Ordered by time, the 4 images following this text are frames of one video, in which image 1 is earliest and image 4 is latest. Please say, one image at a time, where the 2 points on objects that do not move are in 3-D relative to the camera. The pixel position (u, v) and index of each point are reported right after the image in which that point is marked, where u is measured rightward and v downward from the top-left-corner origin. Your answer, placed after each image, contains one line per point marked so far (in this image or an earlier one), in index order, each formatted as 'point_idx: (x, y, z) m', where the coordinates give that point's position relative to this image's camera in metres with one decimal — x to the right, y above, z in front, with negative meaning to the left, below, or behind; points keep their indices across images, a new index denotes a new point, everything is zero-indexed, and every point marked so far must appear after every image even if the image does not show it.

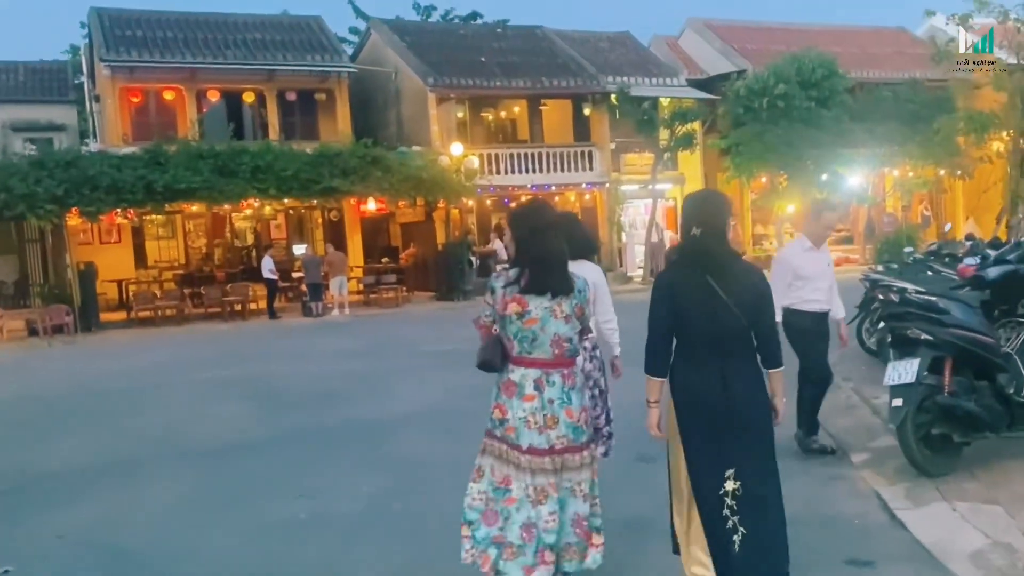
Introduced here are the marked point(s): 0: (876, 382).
0: (+2.8, -0.8, +8.2) m
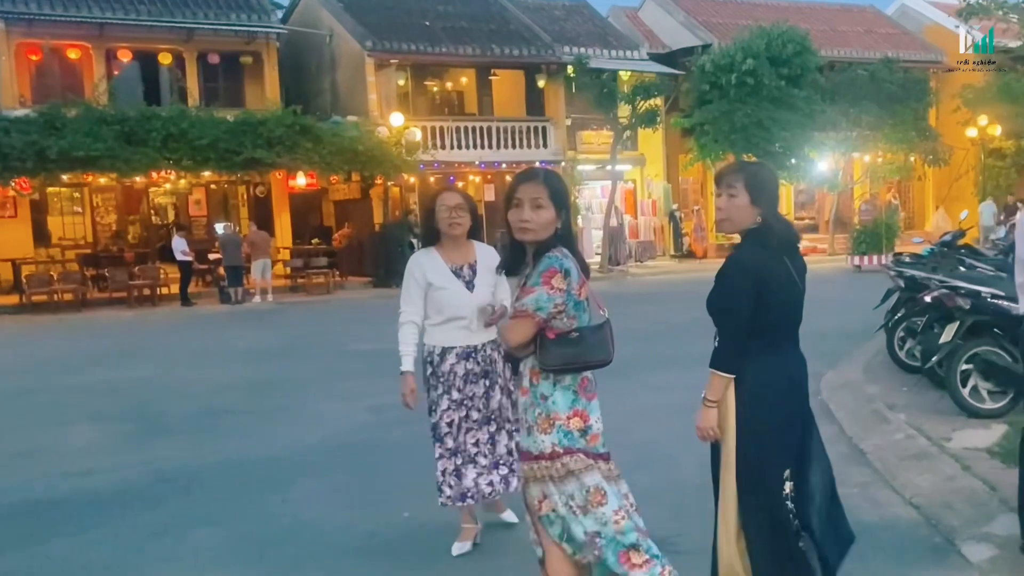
0: (+2.5, -0.8, +6.3) m
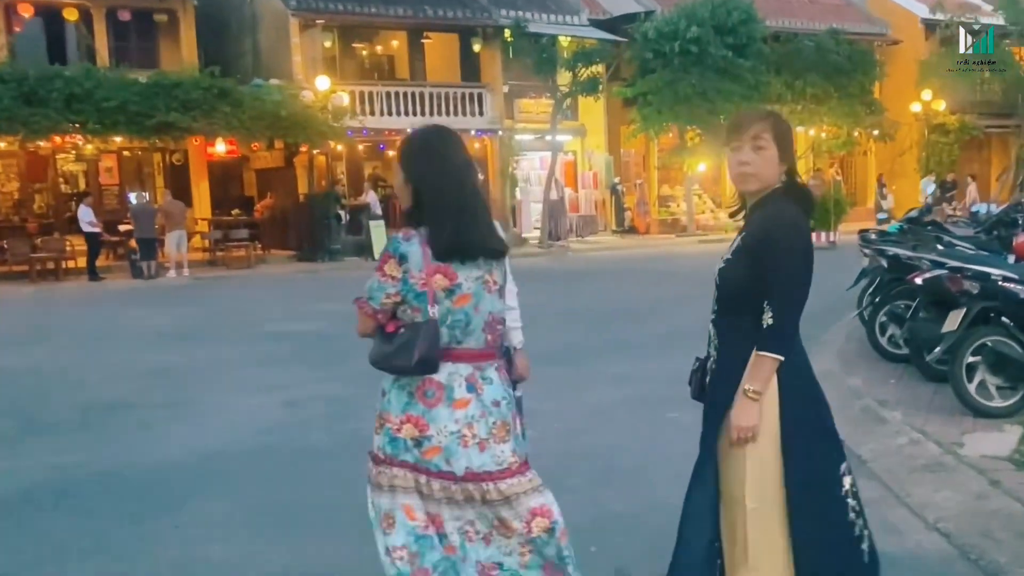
0: (+2.2, -0.7, +5.5) m
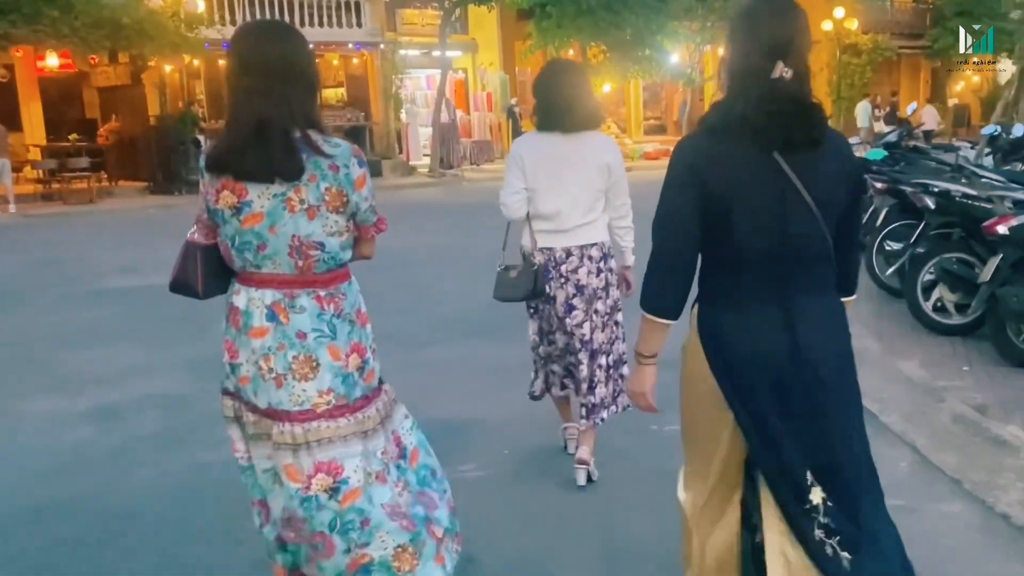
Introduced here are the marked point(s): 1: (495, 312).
0: (+2.0, -0.5, +3.7) m
1: (-0.1, -0.2, +6.8) m
